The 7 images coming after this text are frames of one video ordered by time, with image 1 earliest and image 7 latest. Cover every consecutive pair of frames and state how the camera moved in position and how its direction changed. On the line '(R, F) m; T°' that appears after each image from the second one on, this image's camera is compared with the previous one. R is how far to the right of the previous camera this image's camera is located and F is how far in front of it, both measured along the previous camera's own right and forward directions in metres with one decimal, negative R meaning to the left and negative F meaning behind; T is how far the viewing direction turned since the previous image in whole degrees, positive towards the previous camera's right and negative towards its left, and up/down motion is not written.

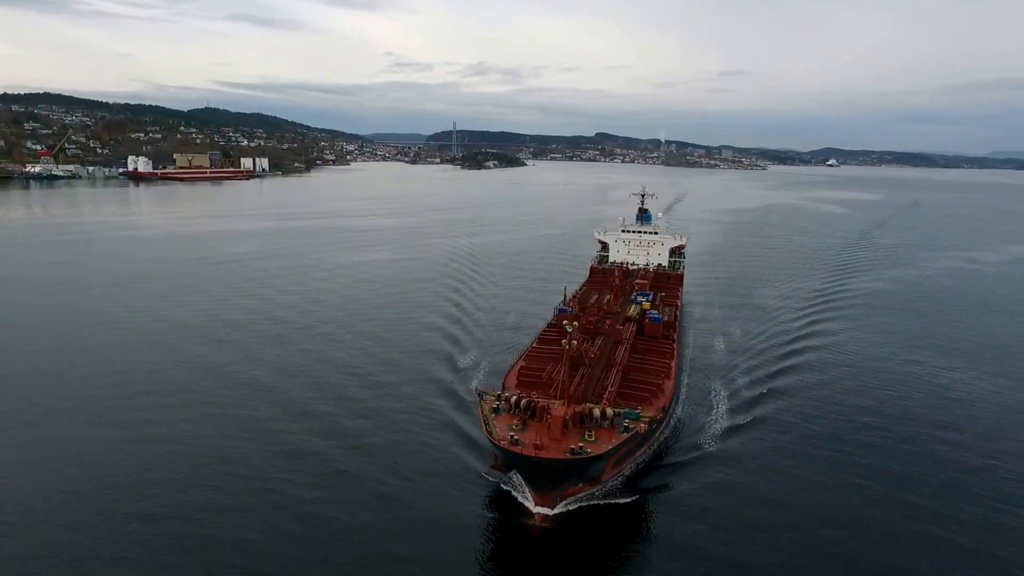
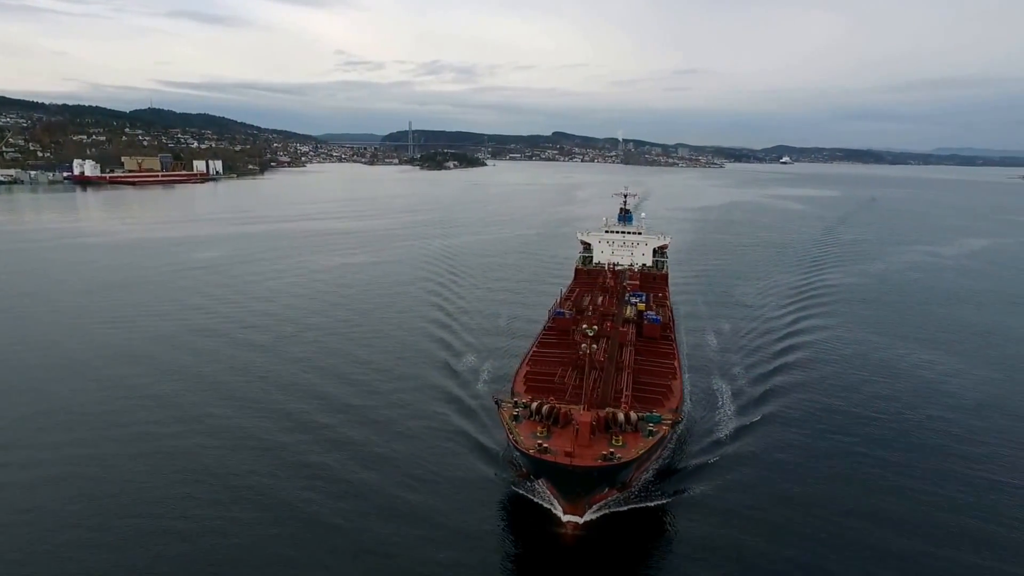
(-1.2, +0.2) m; +4°
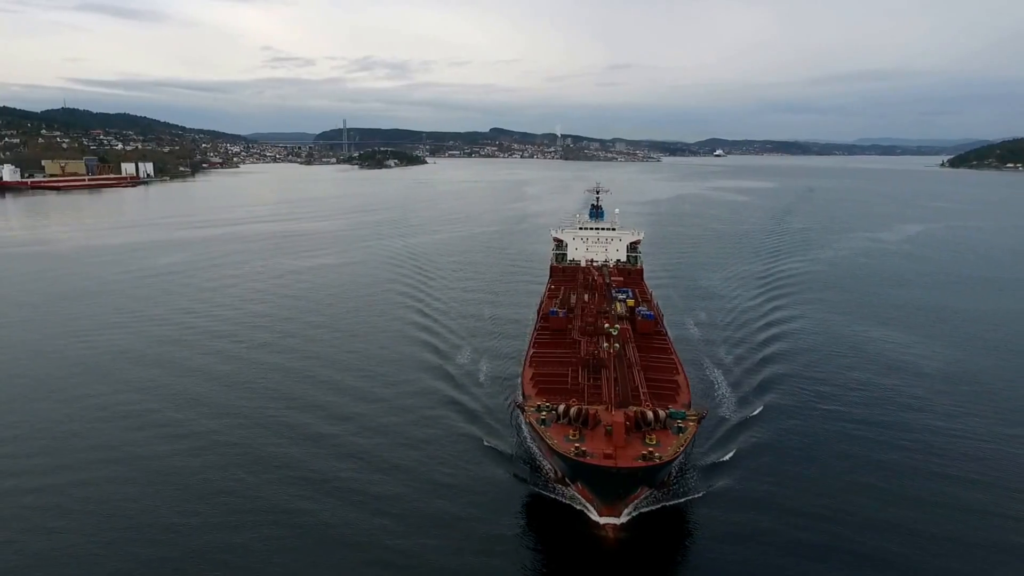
(-1.6, +0.2) m; +6°
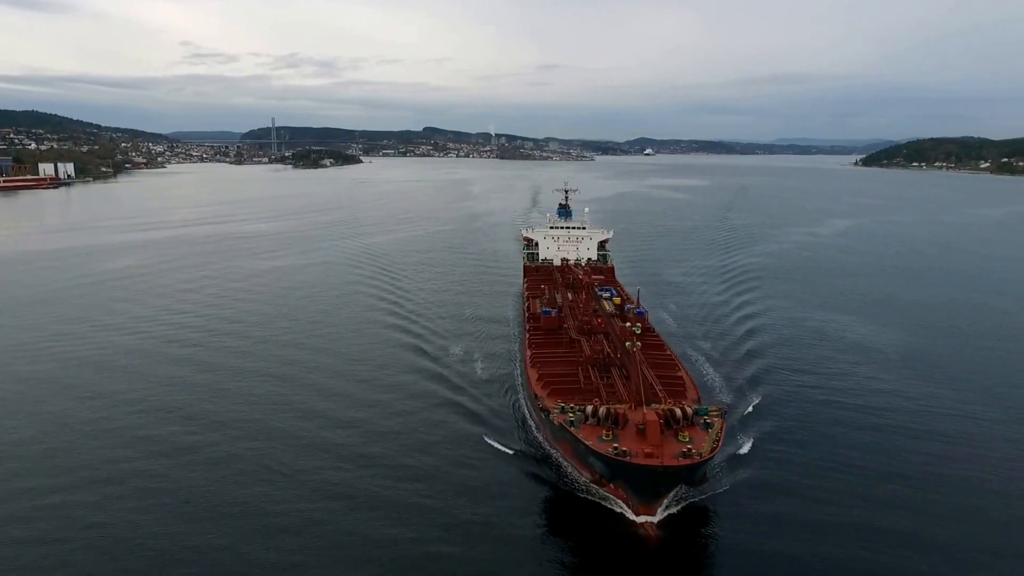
(-1.8, +0.1) m; +7°
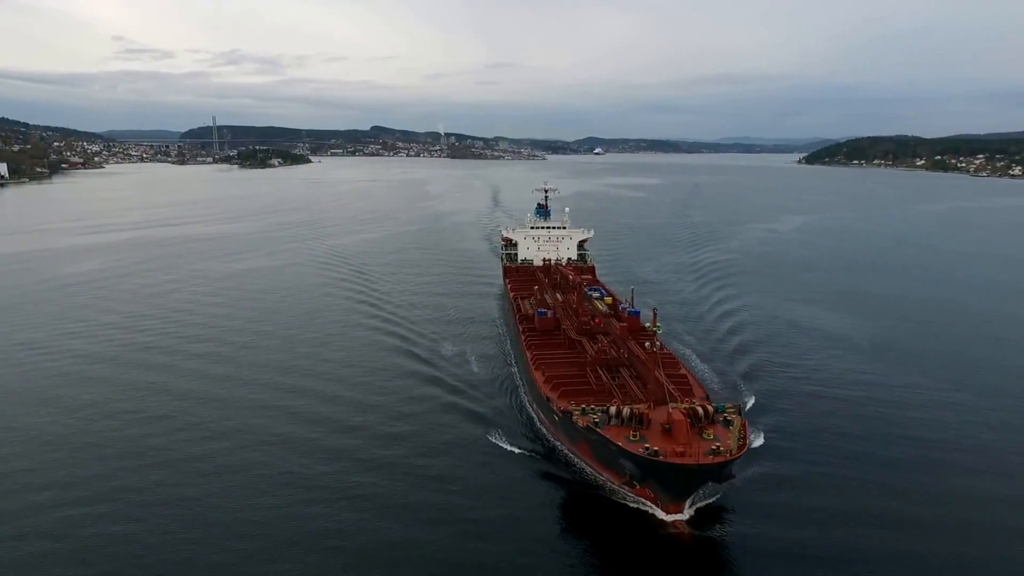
(-1.3, +0.3) m; +5°
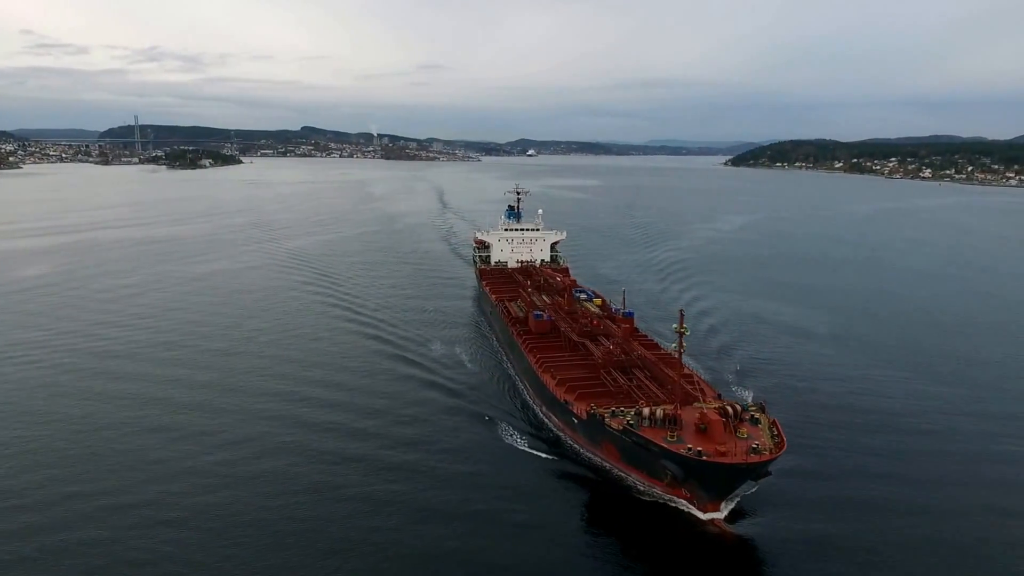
(-1.7, +0.1) m; +7°
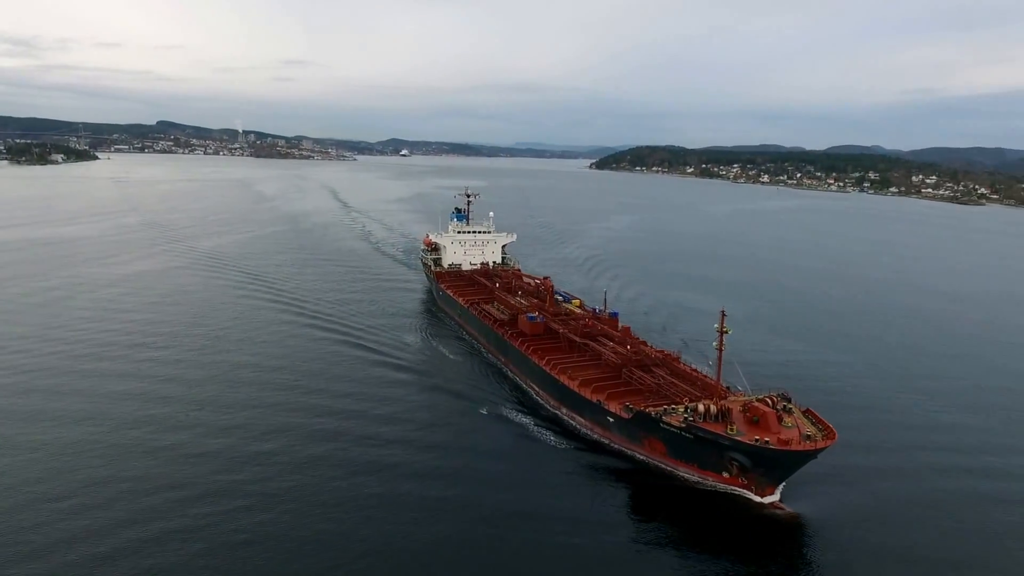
(-3.5, +0.4) m; +14°
